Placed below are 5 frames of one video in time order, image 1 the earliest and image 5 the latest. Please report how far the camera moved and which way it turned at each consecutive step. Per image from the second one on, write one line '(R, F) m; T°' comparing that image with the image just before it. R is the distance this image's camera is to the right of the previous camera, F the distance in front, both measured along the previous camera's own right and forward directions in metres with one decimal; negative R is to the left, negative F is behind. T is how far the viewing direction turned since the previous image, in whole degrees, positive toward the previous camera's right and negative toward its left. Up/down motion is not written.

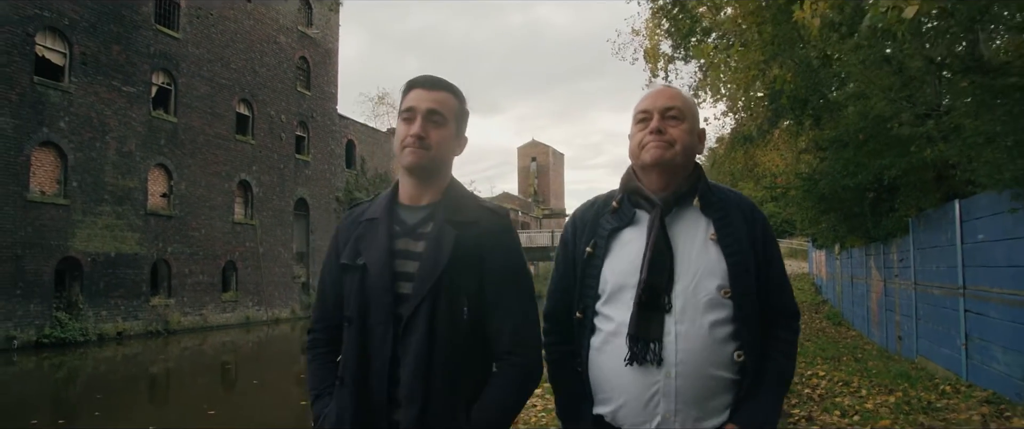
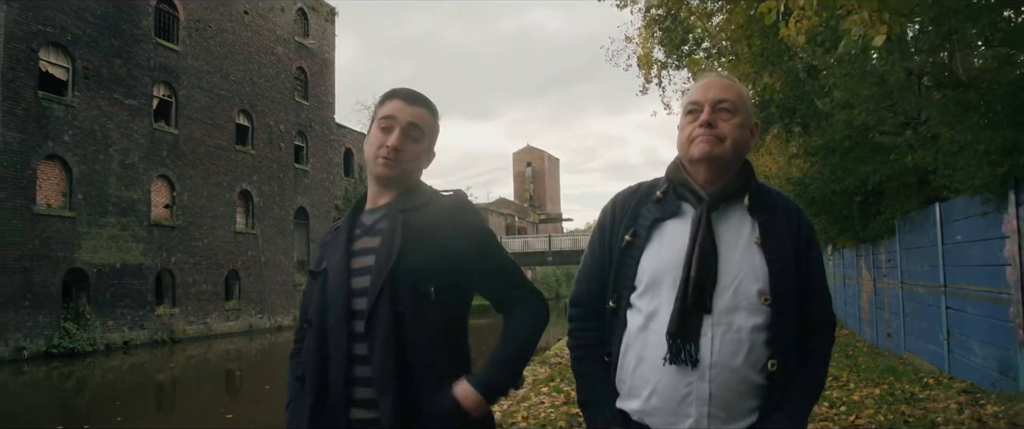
(-0.1, -0.4) m; 0°
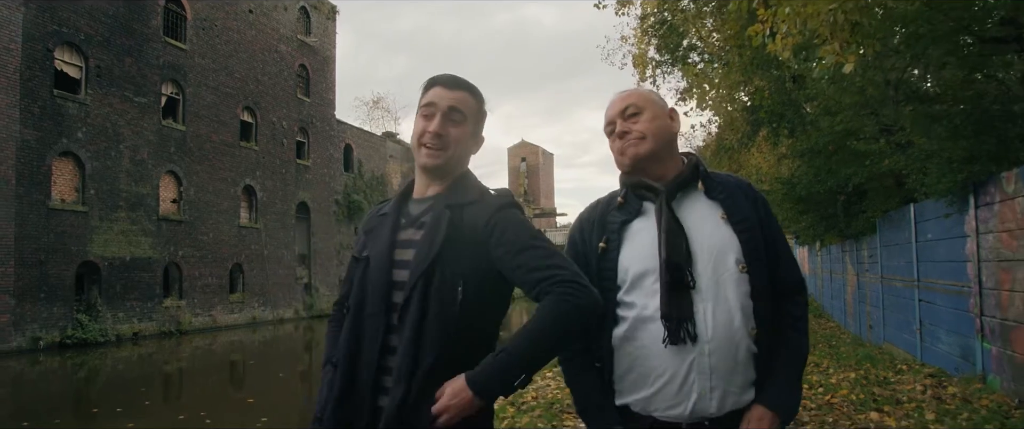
(-0.2, -0.7) m; 0°
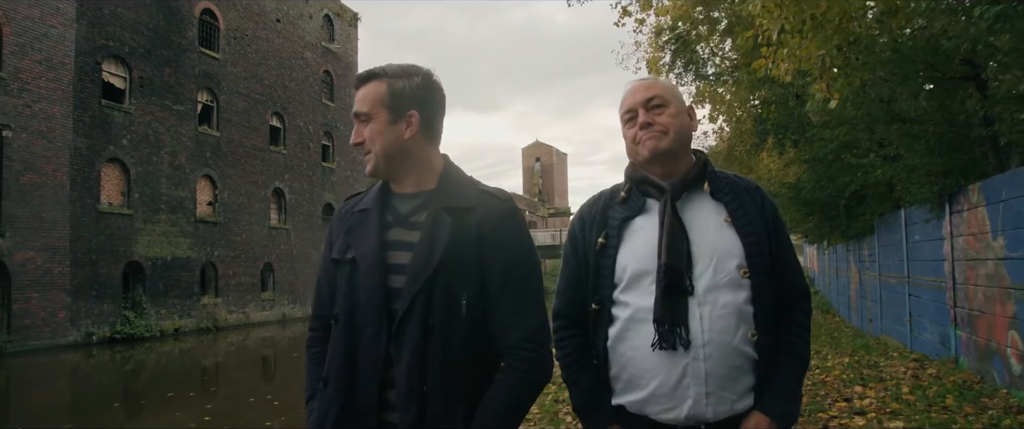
(-0.3, -1.2) m; -1°
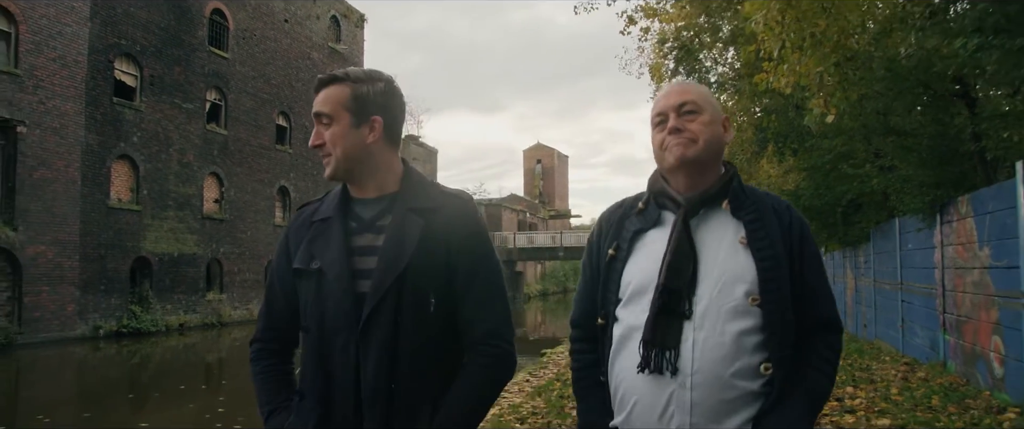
(-0.1, -0.3) m; 0°
